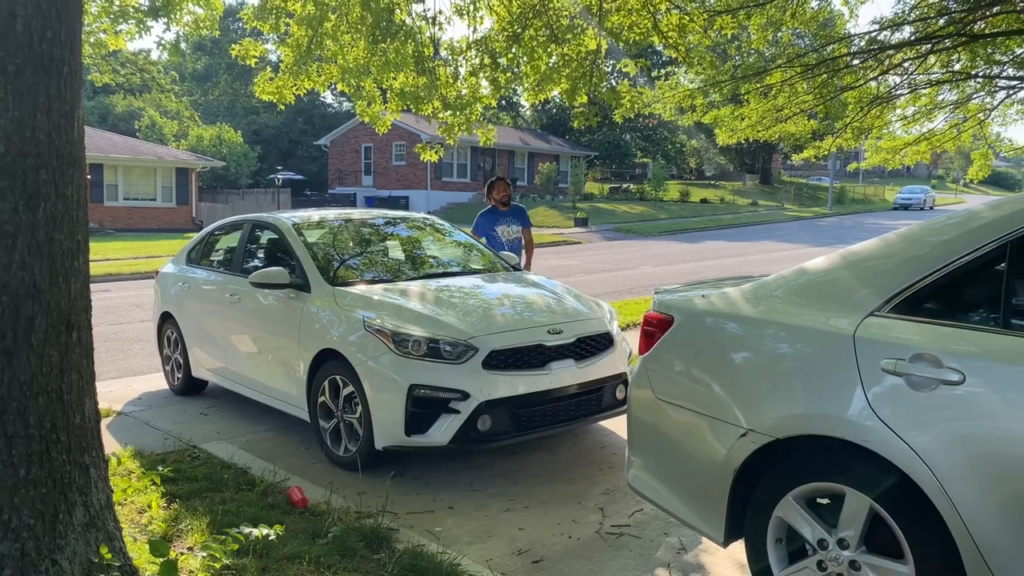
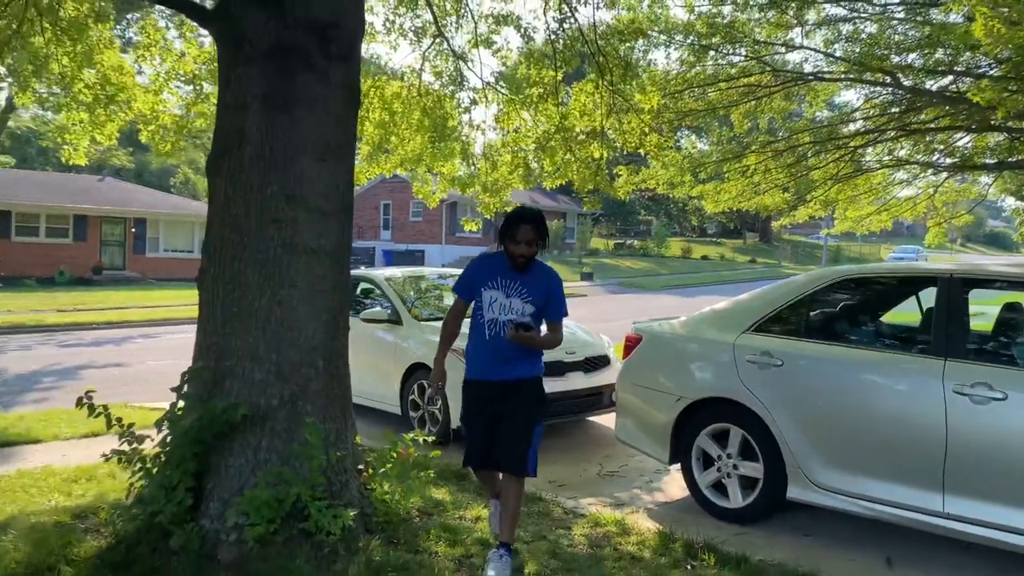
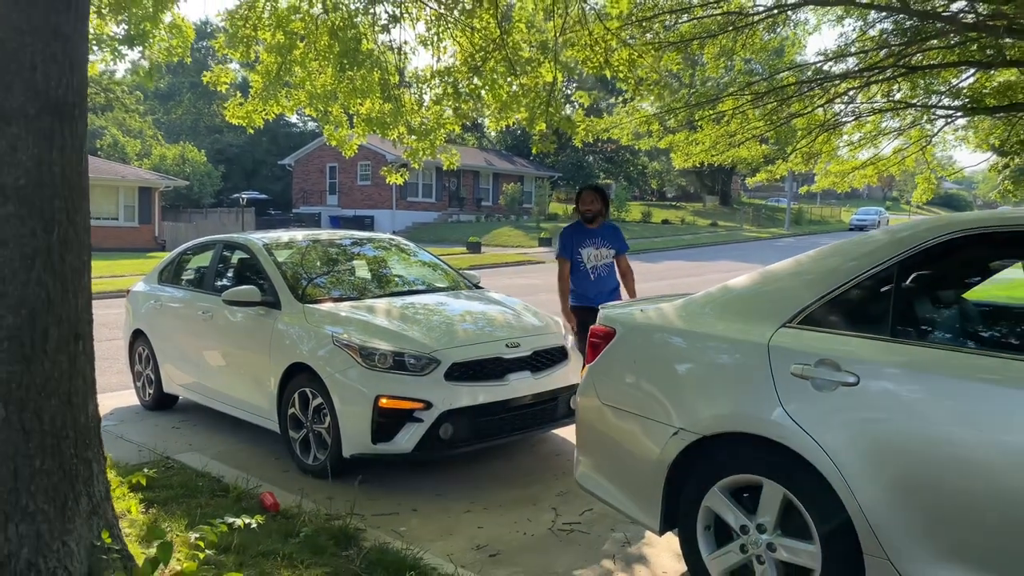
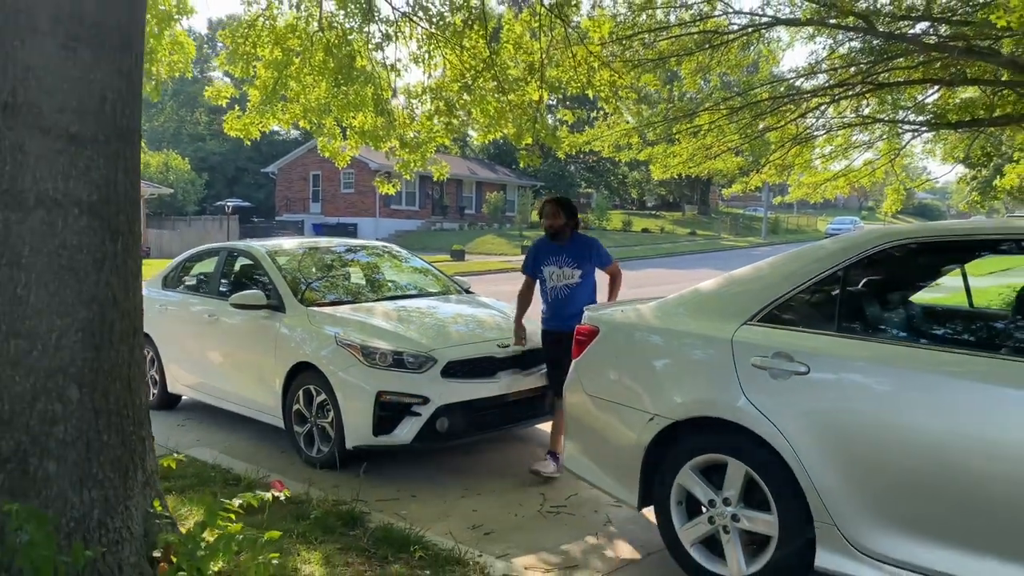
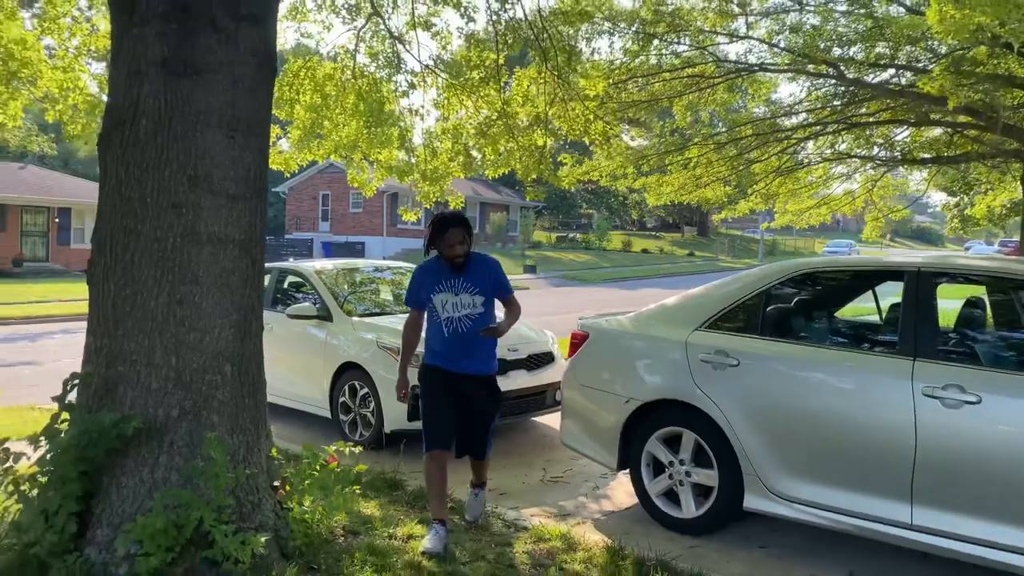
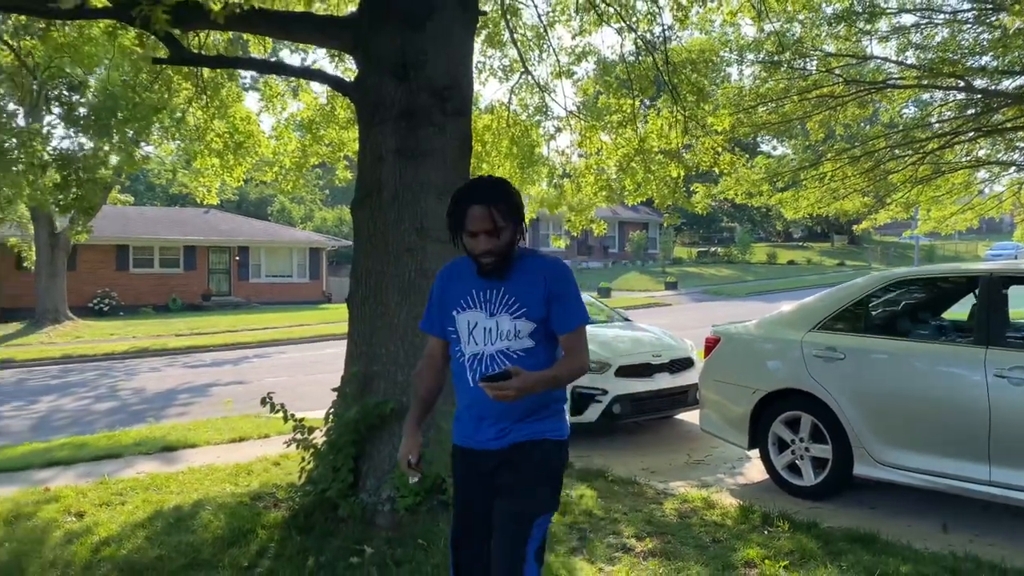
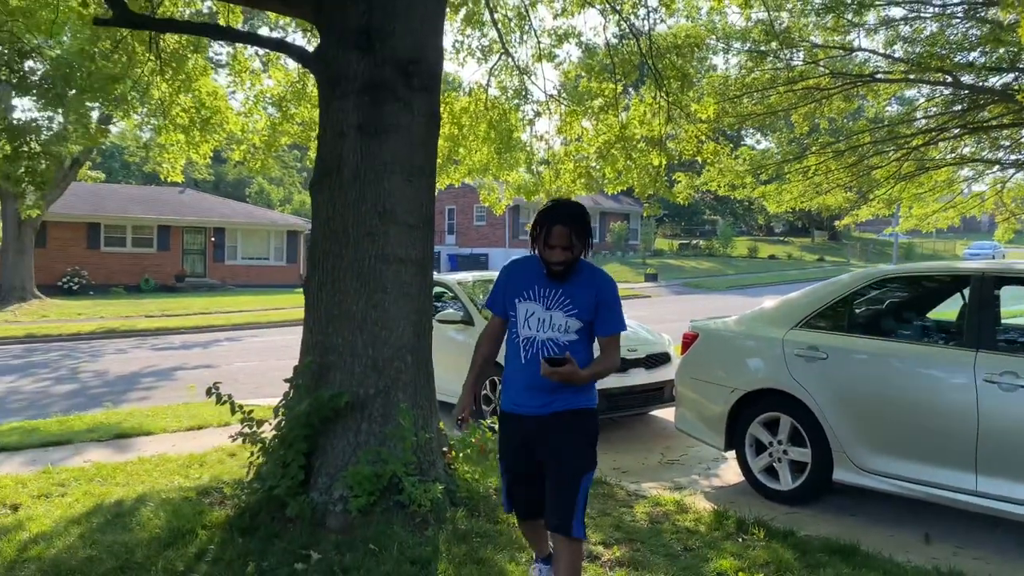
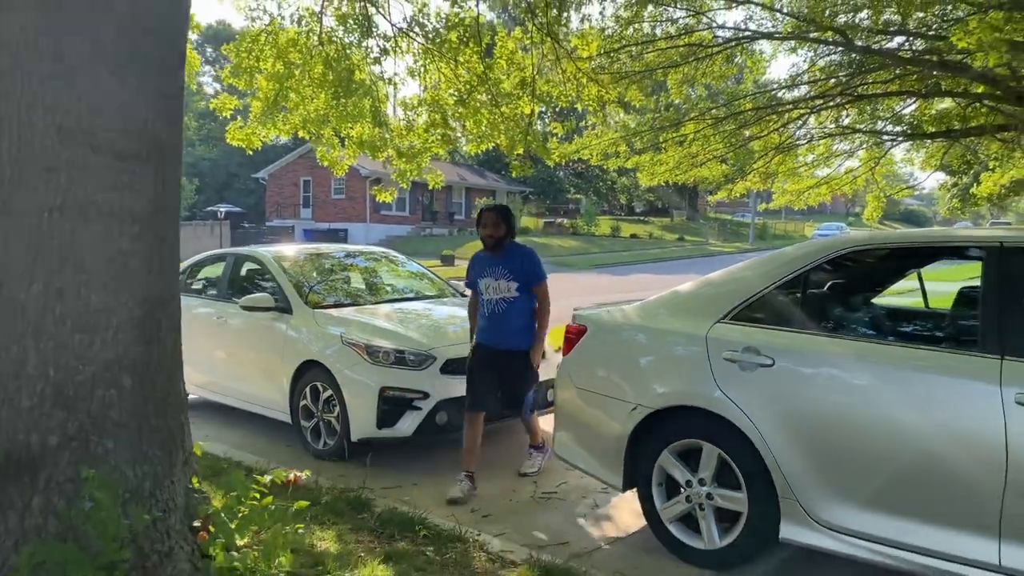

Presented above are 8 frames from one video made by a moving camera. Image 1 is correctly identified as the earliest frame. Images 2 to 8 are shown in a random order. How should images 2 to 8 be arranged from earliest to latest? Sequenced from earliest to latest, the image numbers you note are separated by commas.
3, 4, 8, 5, 2, 7, 6
